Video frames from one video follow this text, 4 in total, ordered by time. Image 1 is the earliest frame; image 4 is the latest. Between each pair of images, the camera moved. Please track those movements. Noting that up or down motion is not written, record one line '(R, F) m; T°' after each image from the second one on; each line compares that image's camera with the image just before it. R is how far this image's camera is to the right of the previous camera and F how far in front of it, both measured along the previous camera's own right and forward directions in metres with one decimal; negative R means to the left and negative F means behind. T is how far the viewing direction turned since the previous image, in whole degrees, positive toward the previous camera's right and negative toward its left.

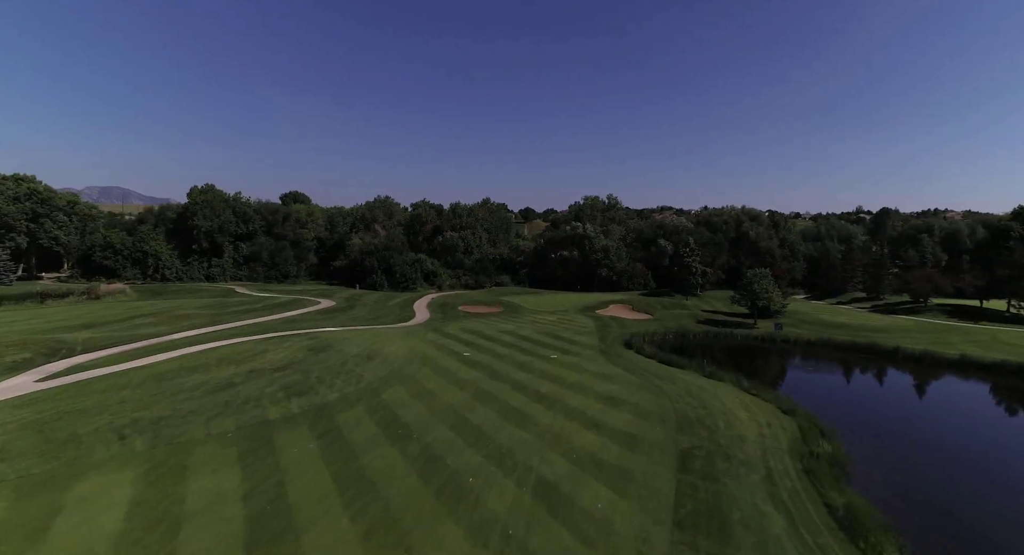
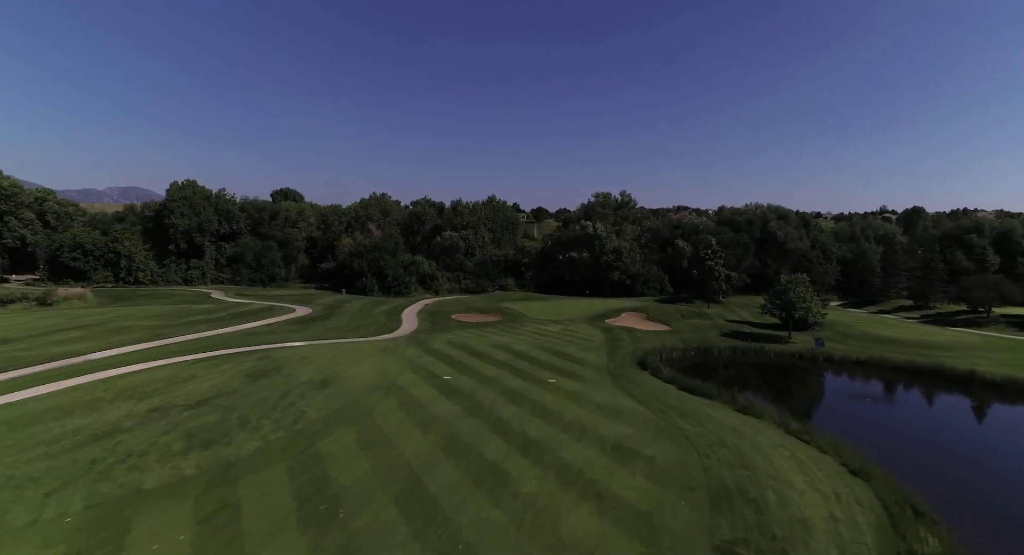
(+1.2, +4.8) m; -2°
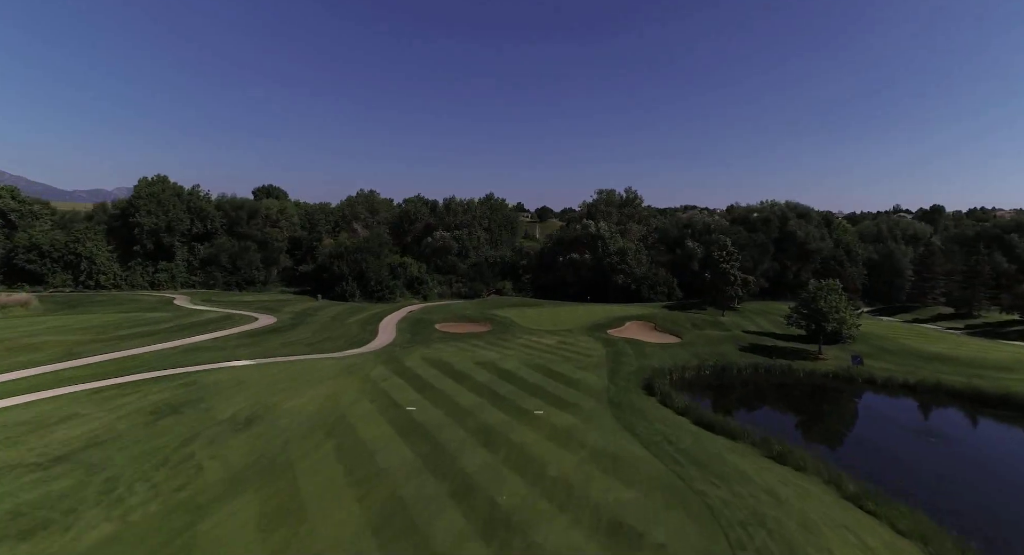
(+1.2, +4.3) m; -1°
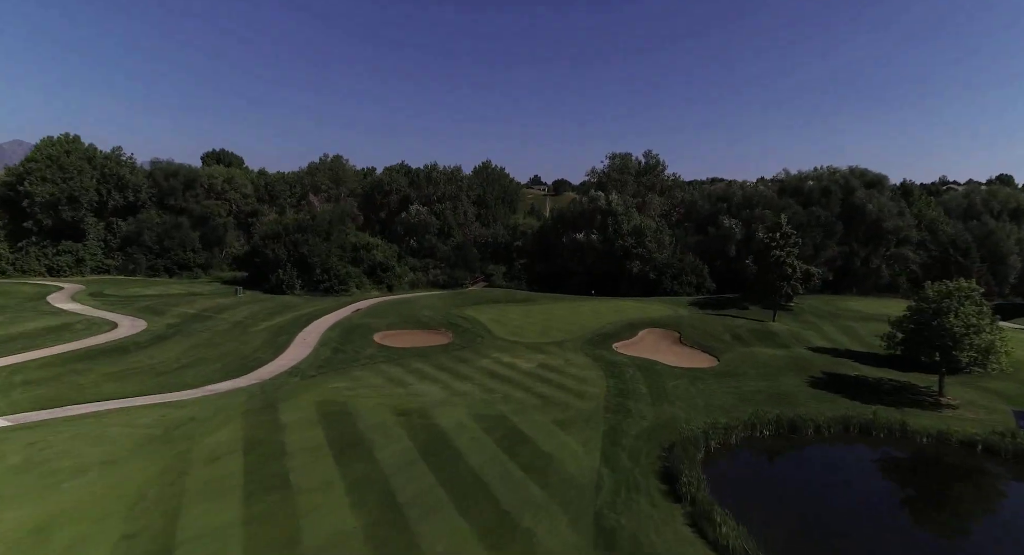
(+2.9, +10.3) m; -2°
